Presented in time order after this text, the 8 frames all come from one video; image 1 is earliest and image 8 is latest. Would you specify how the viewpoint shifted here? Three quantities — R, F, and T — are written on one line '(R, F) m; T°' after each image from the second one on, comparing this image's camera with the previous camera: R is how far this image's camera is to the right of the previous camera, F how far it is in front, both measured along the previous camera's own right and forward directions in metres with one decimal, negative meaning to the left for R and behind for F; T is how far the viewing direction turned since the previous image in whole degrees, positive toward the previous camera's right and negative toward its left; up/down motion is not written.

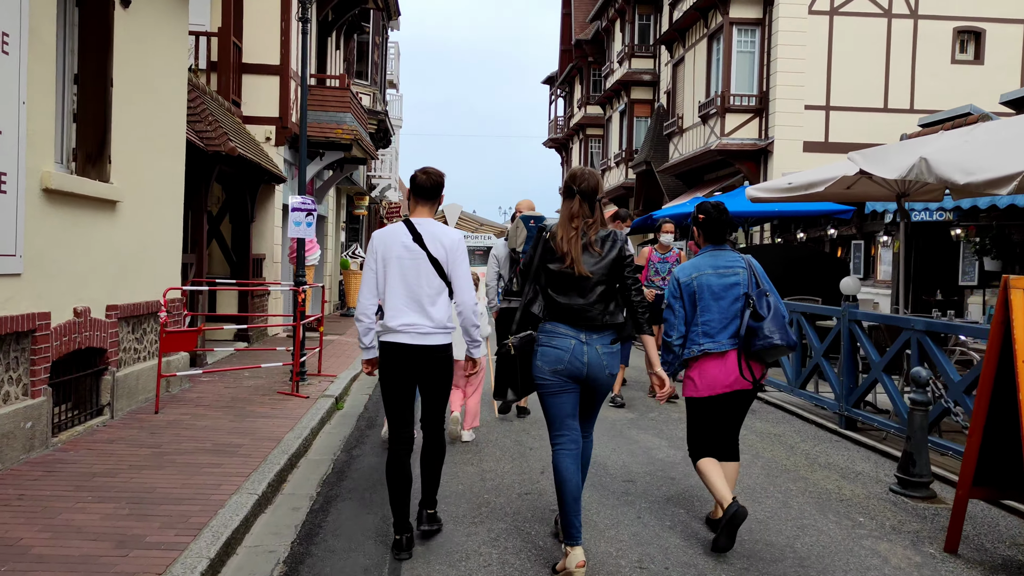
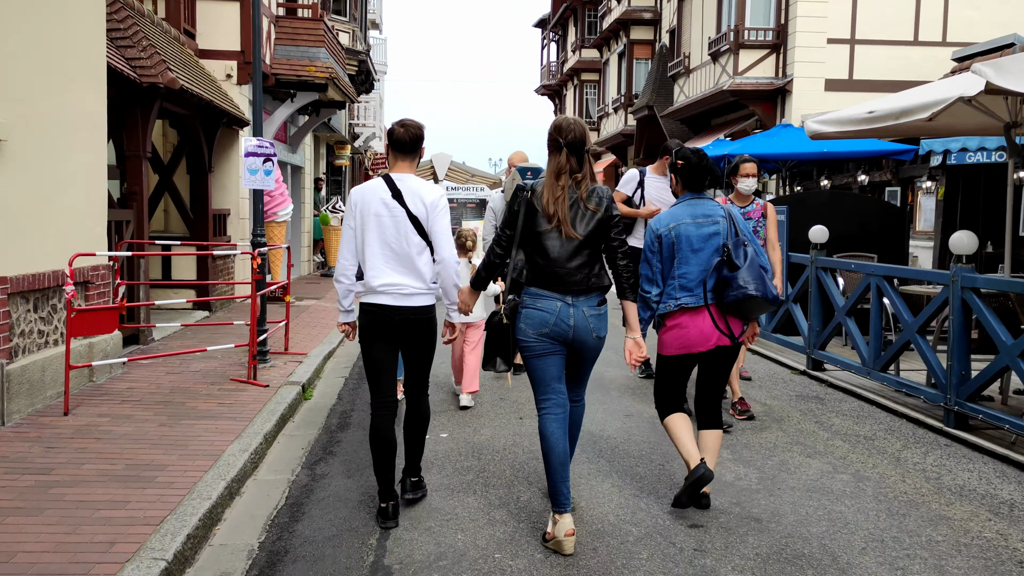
(-0.1, +1.6) m; +1°
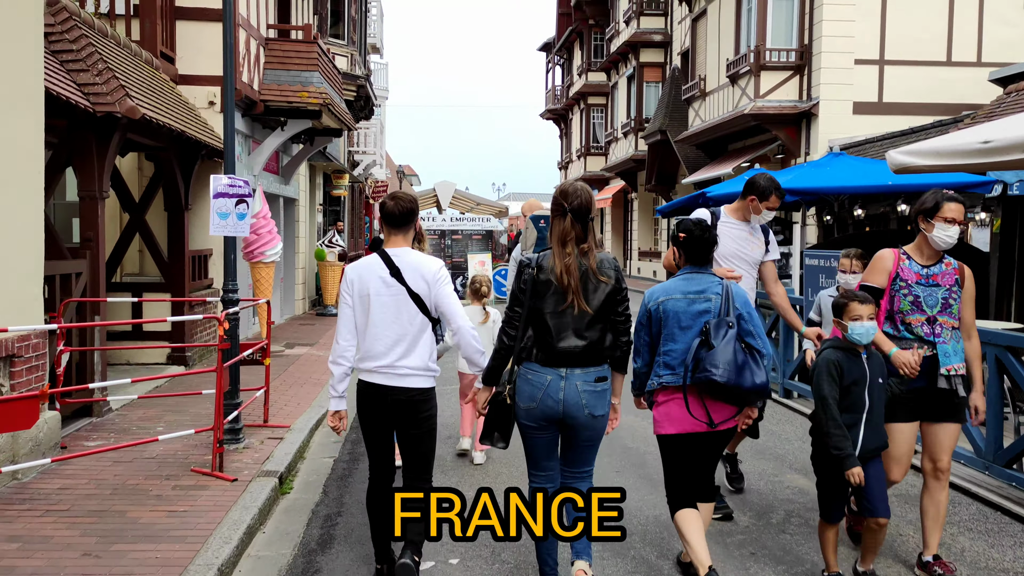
(-0.1, +1.2) m; 0°
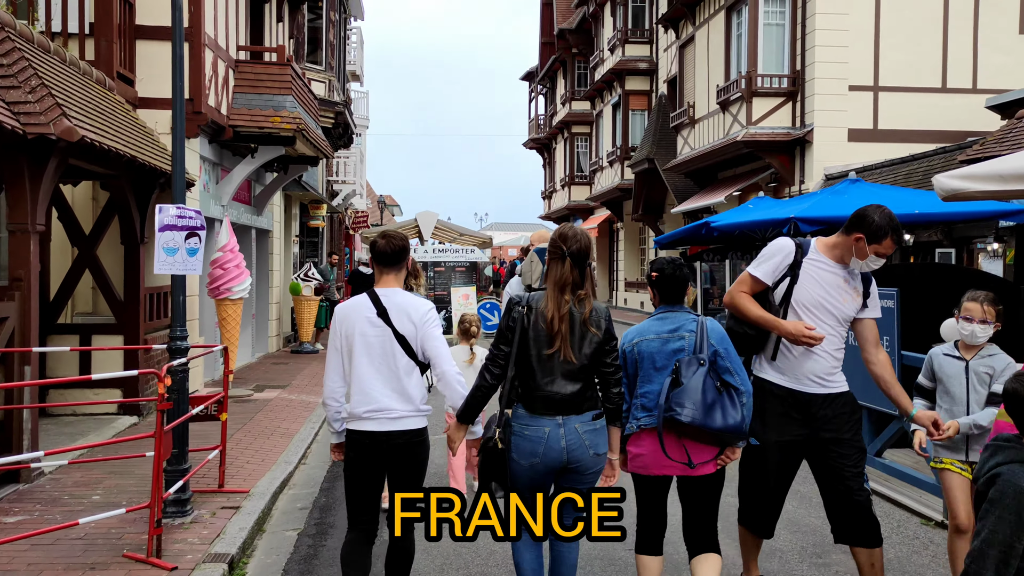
(-0.1, +0.8) m; +1°
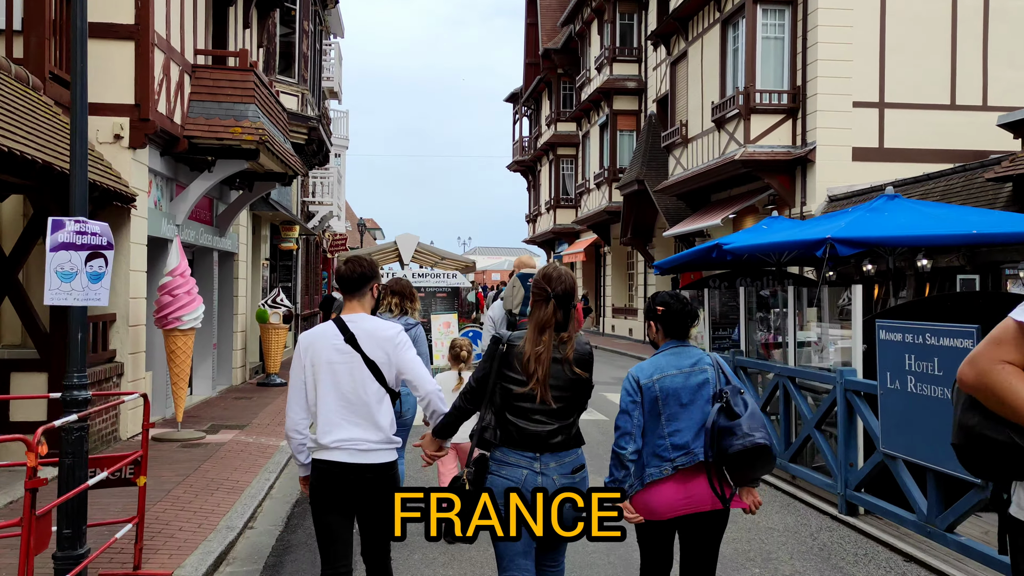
(0.0, +1.1) m; +1°
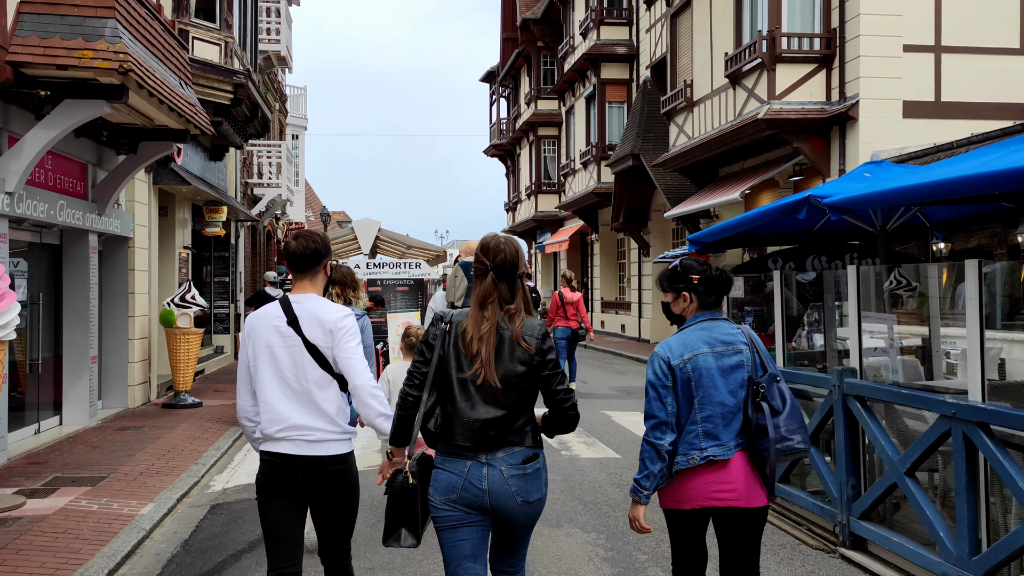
(+0.1, +3.1) m; +1°
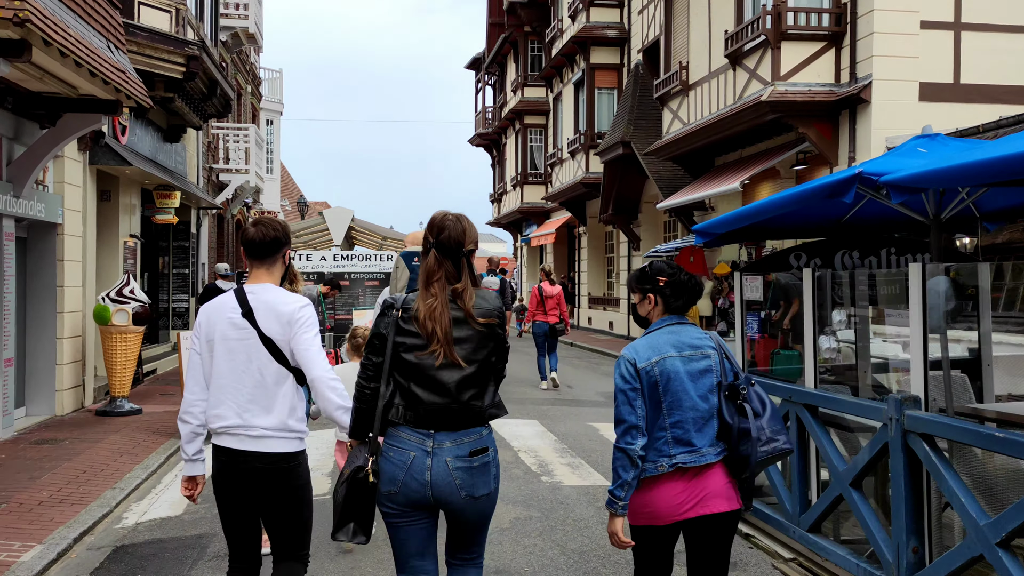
(+0.1, +1.2) m; +1°
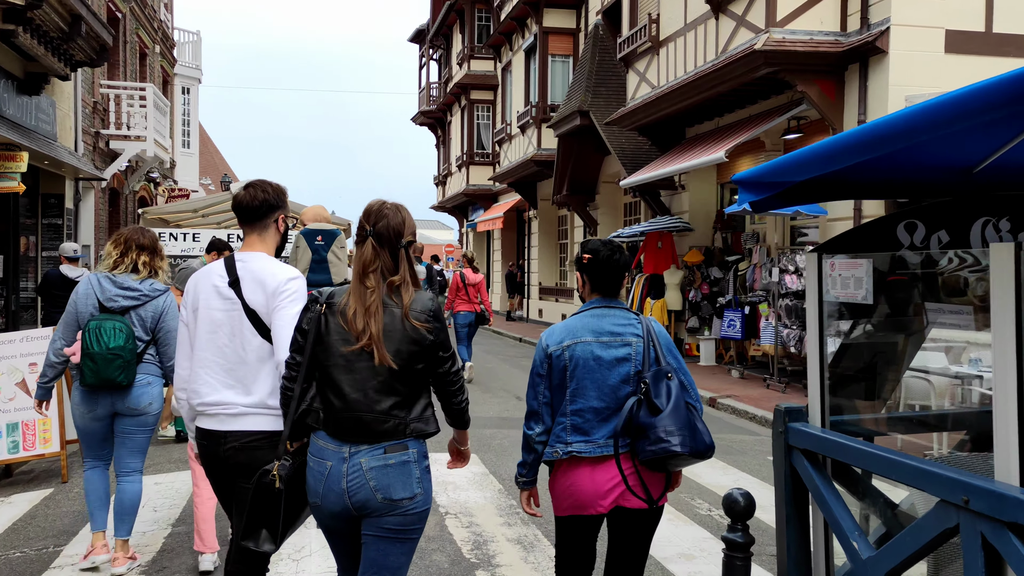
(+0.1, +2.4) m; +4°
